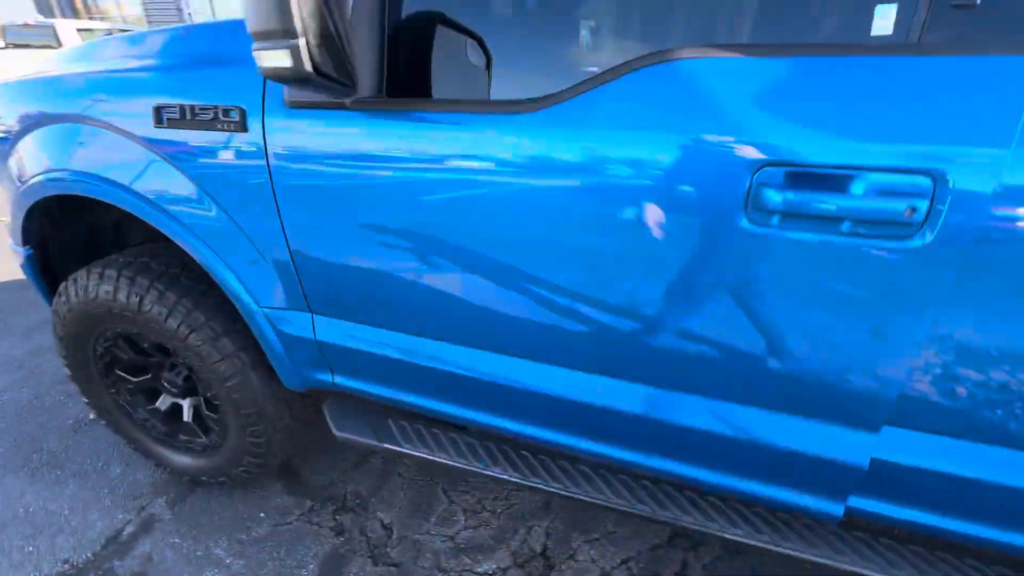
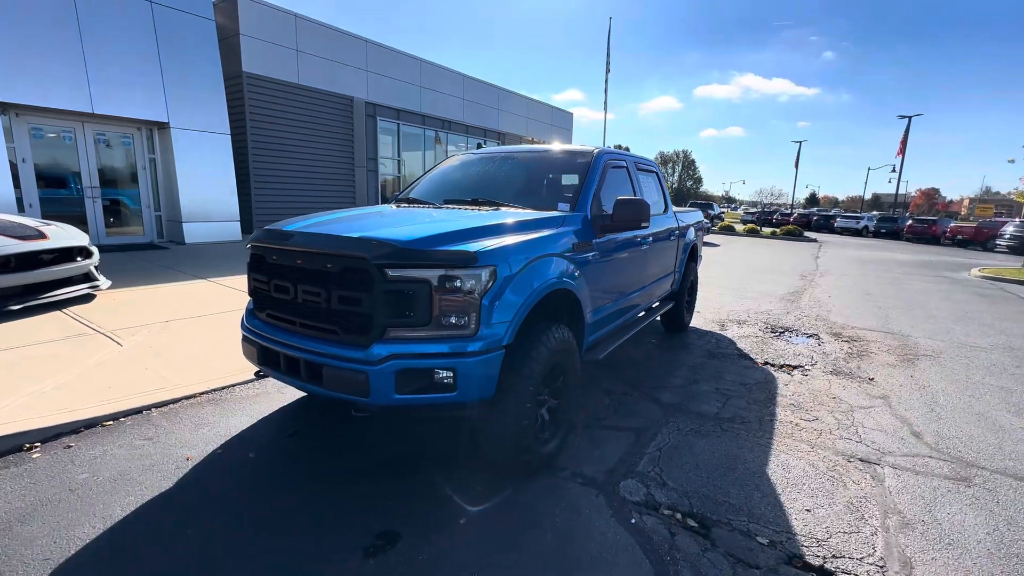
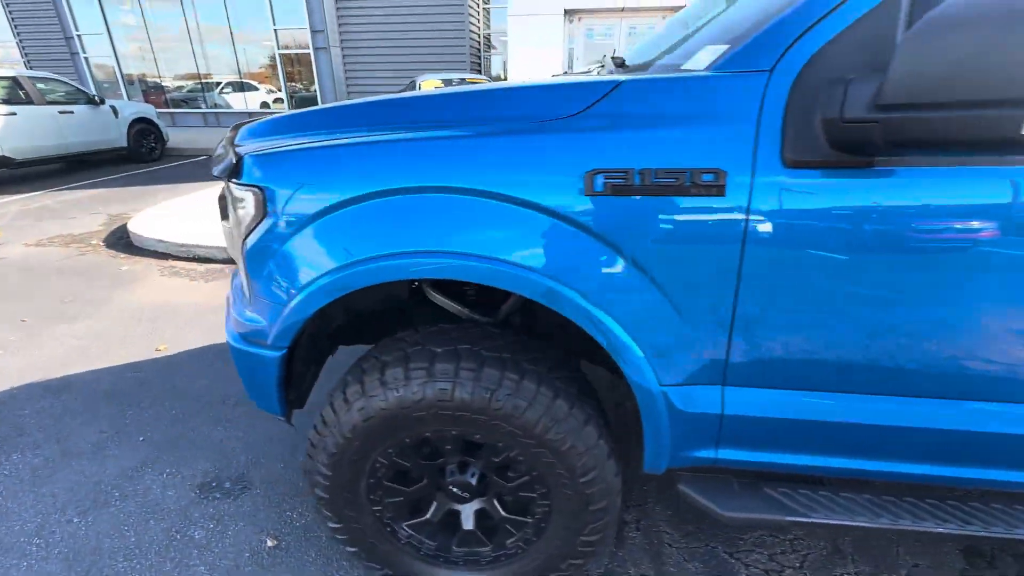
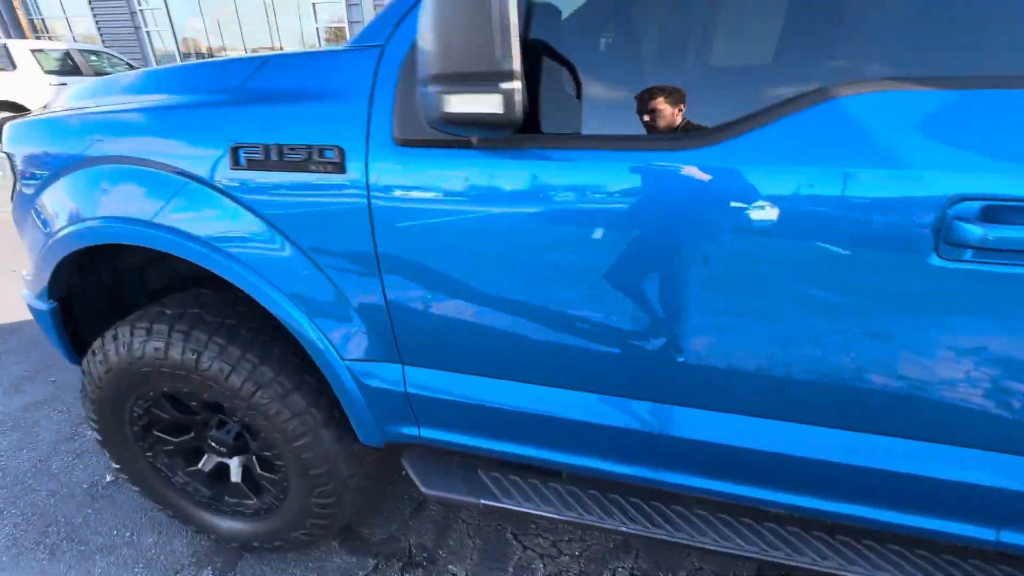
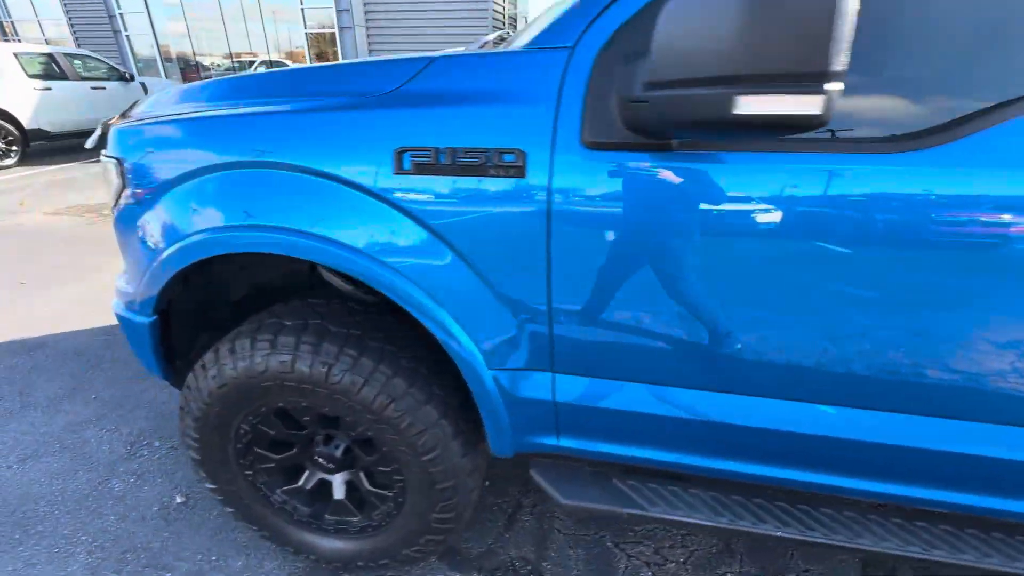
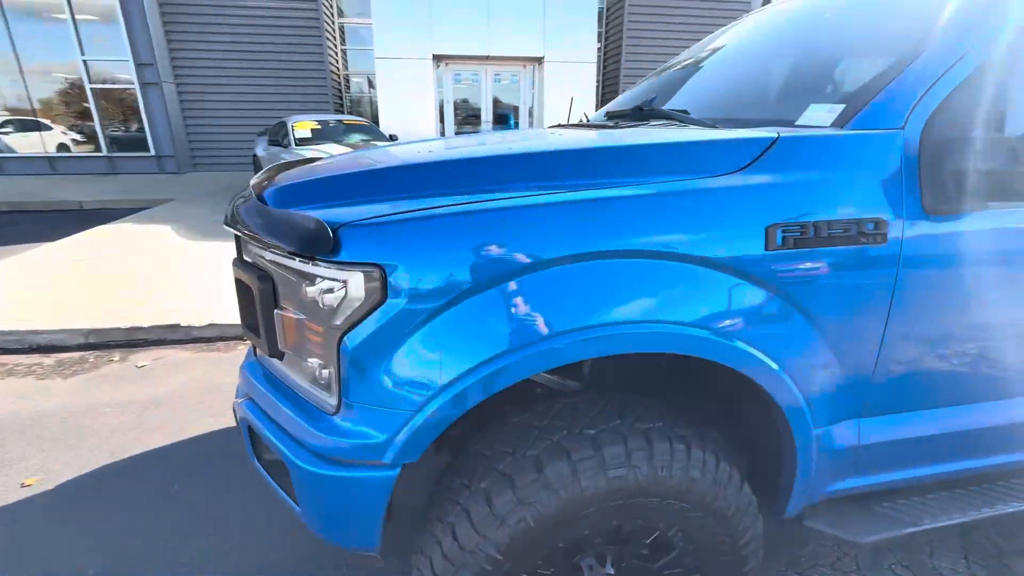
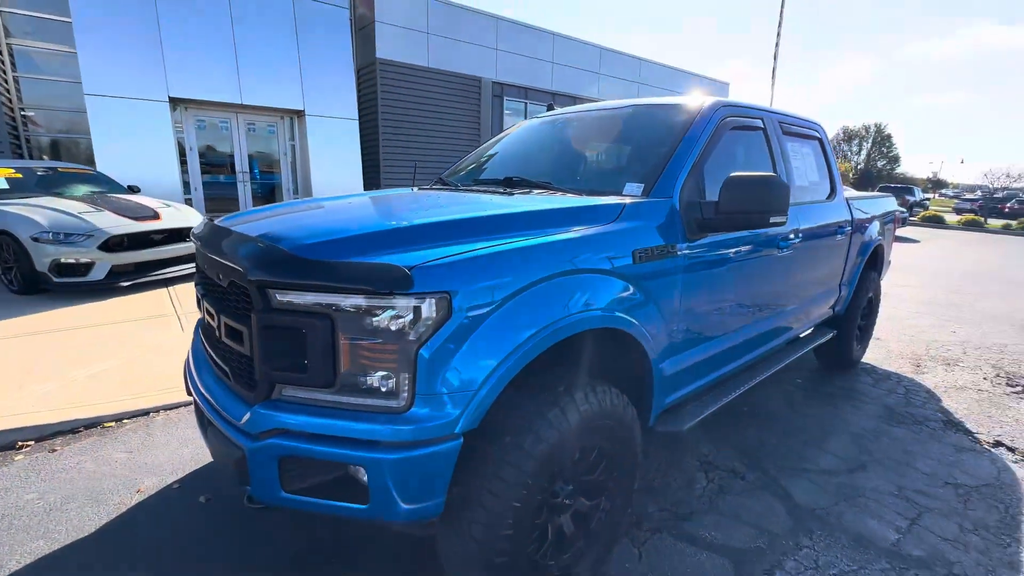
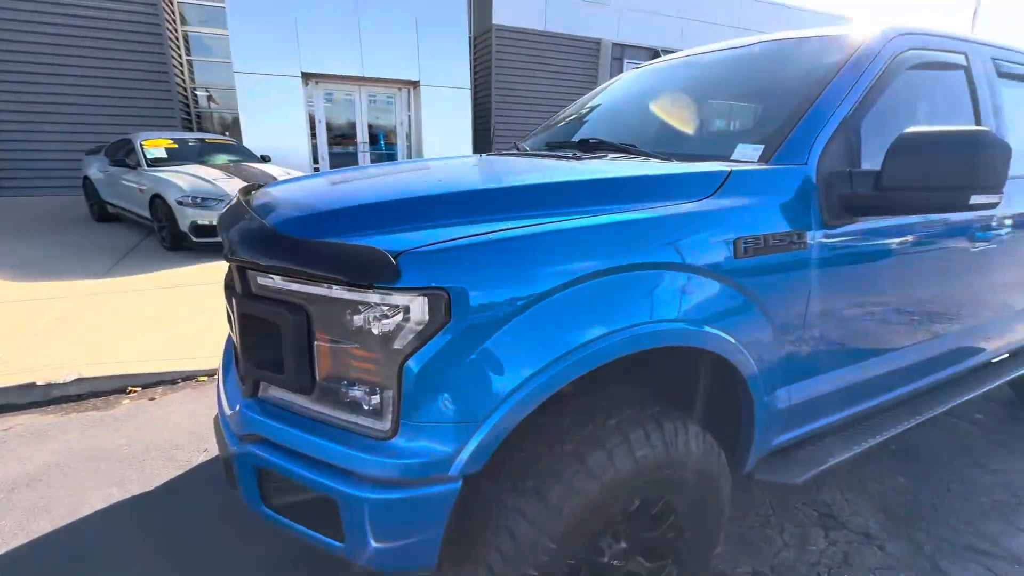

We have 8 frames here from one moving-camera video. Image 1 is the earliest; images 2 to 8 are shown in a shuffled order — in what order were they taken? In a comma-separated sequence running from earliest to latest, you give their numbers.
4, 5, 3, 6, 8, 7, 2
